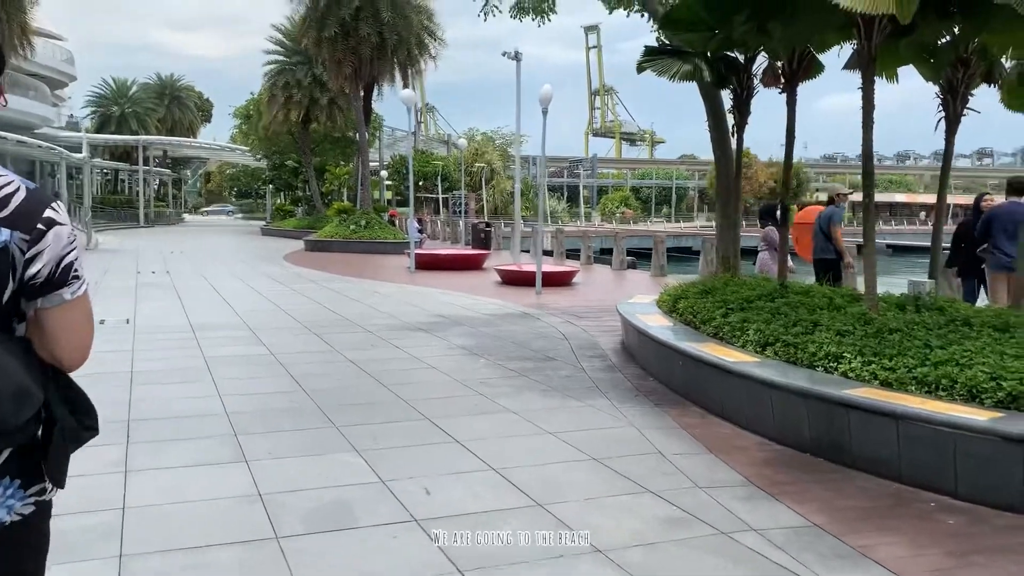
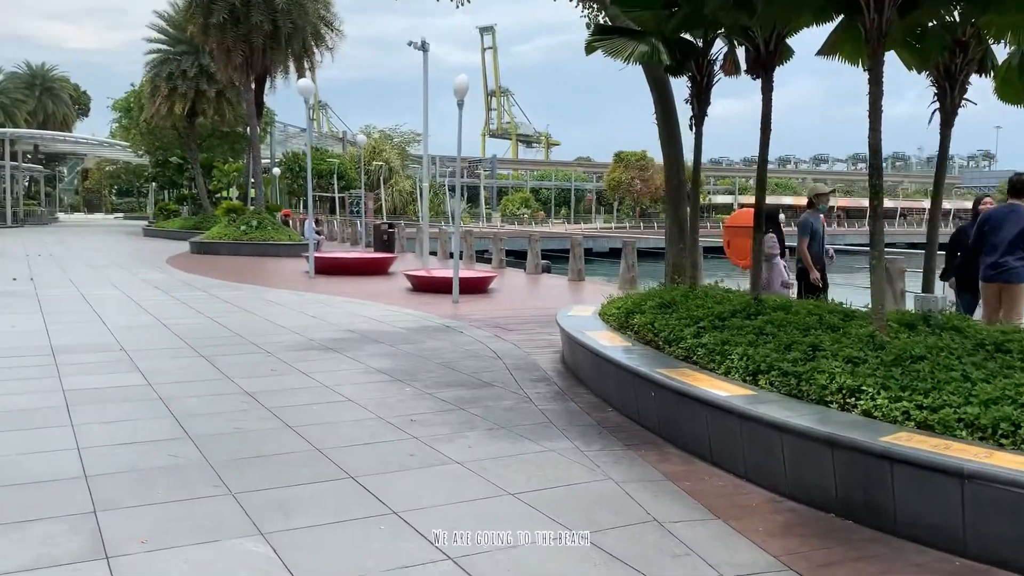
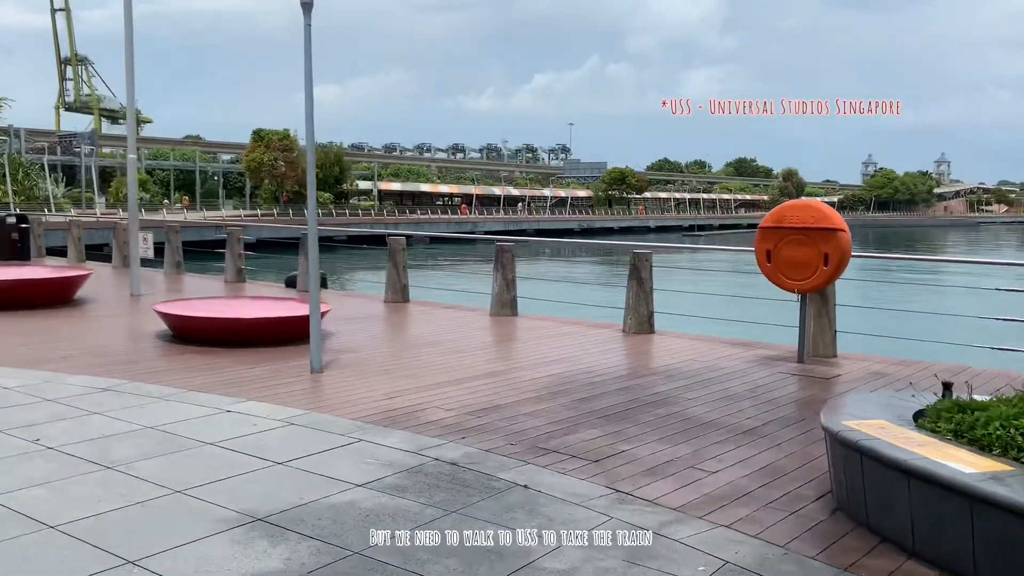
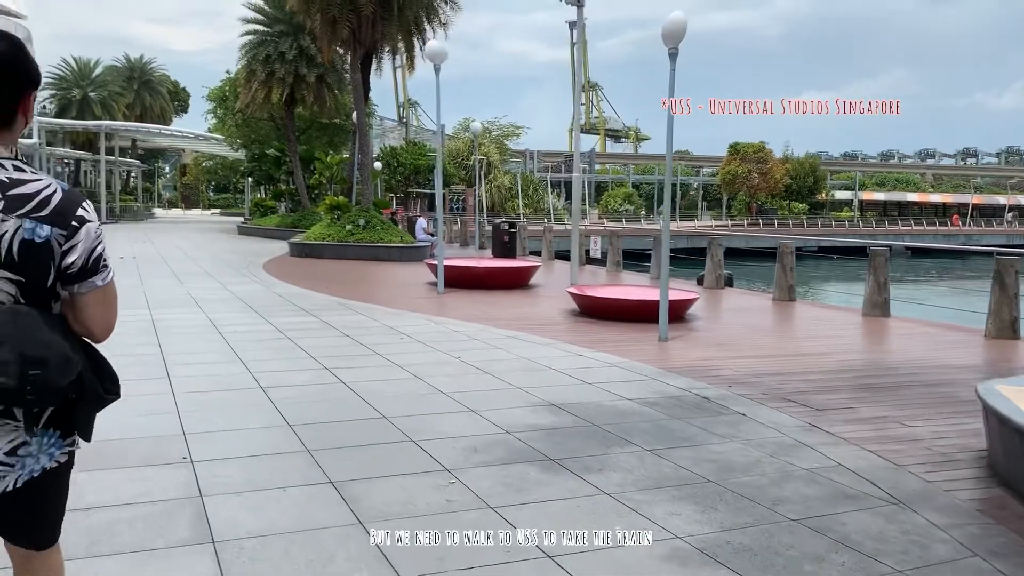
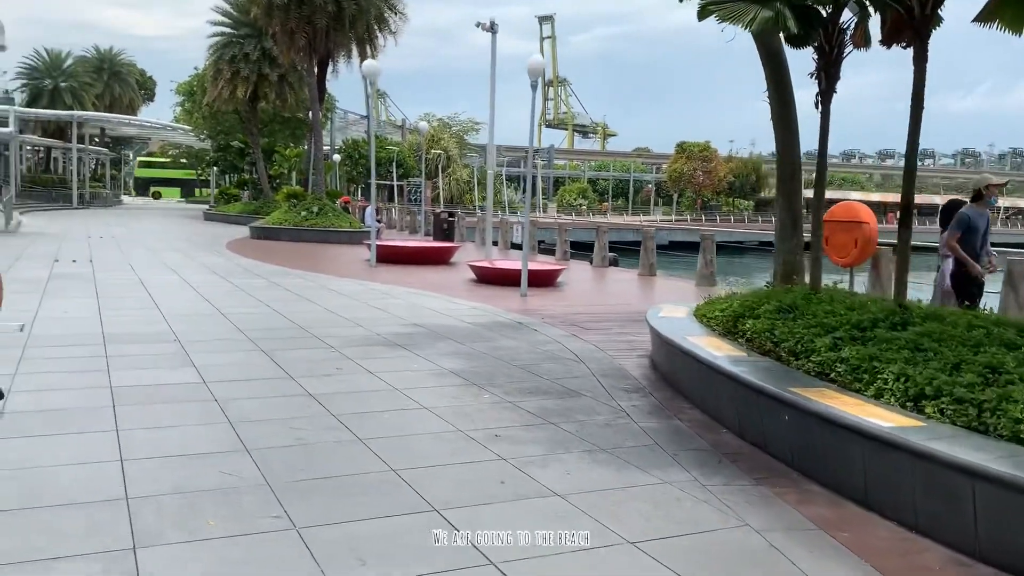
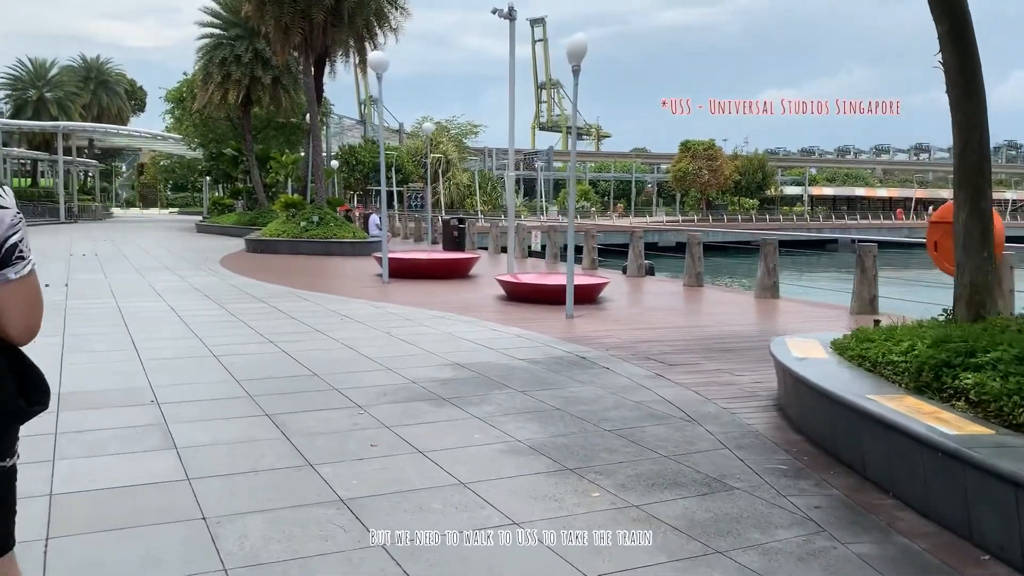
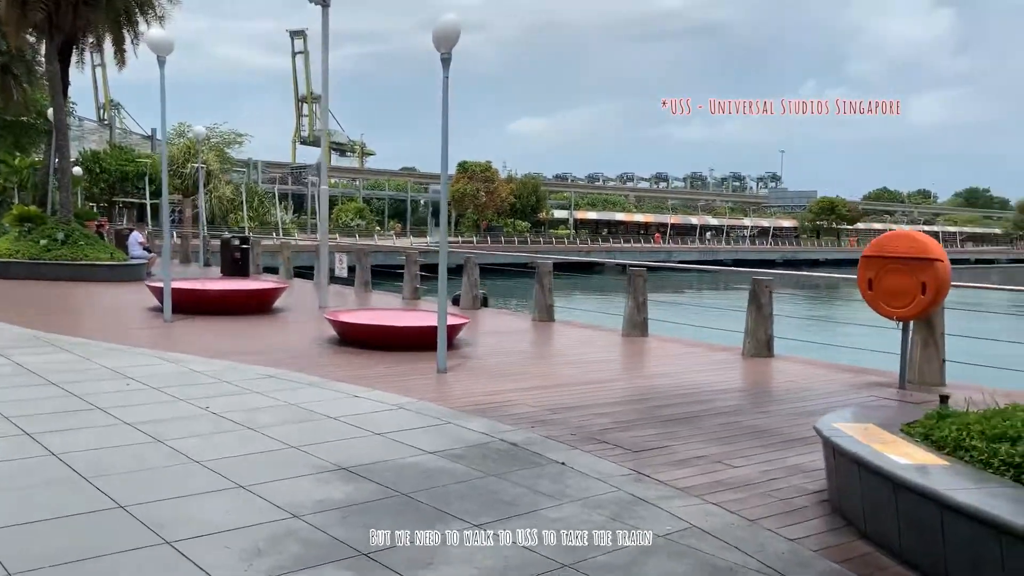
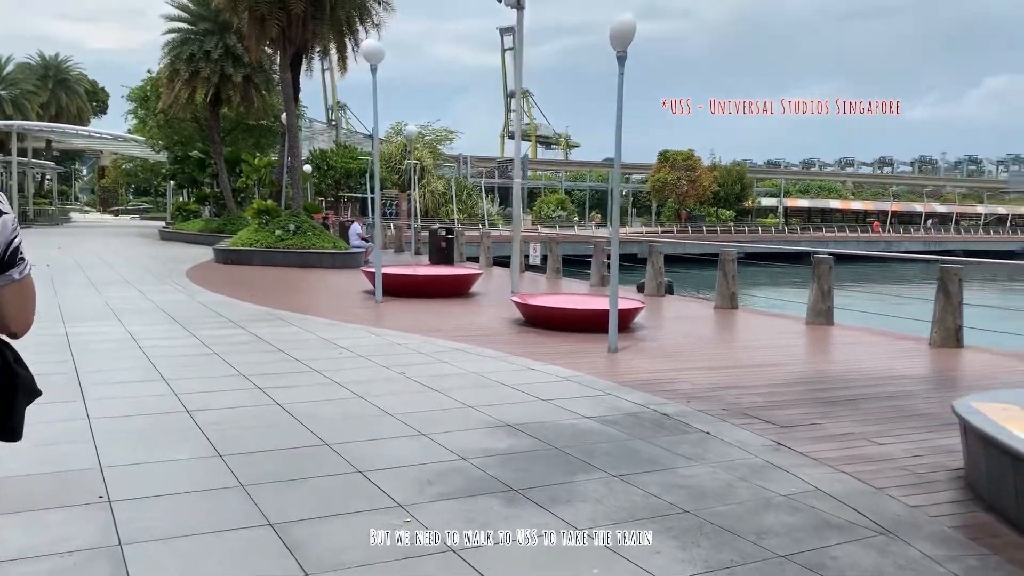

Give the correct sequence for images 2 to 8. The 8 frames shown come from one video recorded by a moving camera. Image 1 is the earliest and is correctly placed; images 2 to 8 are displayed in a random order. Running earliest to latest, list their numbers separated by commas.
2, 5, 6, 4, 8, 7, 3
